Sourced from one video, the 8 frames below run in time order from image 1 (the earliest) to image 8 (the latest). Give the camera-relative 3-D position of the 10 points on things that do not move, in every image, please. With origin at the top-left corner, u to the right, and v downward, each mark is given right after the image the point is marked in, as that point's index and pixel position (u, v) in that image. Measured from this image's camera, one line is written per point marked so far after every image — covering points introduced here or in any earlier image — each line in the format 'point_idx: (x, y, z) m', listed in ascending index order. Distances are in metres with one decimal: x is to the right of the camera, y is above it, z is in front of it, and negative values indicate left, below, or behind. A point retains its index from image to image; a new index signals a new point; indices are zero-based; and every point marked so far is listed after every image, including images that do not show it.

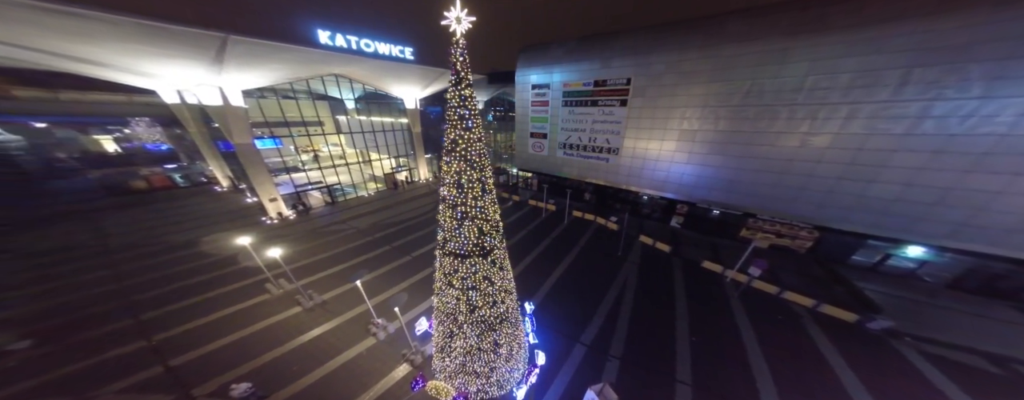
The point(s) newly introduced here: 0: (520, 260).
0: (+0.9, -3.2, +12.2) m
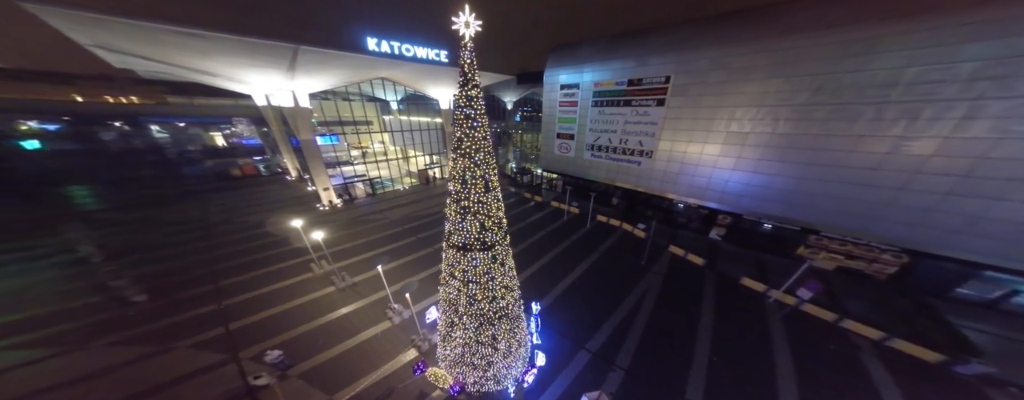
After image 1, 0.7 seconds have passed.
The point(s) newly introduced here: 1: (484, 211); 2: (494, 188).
0: (+1.7, -3.3, +12.1) m
1: (-0.4, -0.1, +3.3) m
2: (-0.2, +0.2, +3.3) m
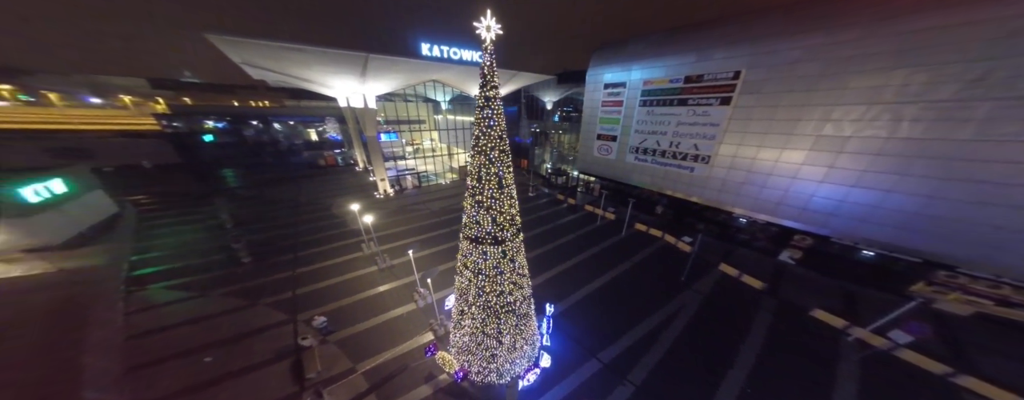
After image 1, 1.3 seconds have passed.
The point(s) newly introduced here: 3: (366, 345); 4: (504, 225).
0: (+3.0, -3.4, +11.8) m
1: (-0.3, -0.1, +3.4) m
2: (0.0, +0.2, +3.4) m
3: (-4.8, -4.7, +6.7) m
4: (-0.1, -0.4, +3.5) m
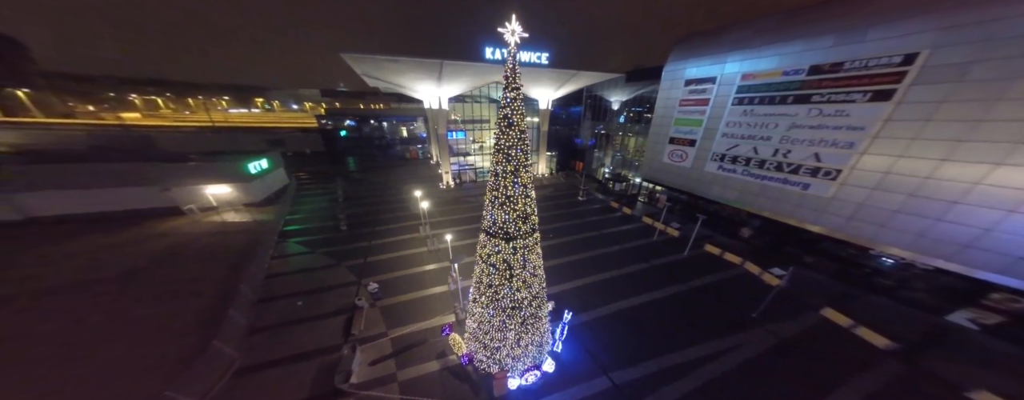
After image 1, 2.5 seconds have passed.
0: (+4.7, -3.7, +11.0) m
1: (0.0, 0.0, +3.5) m
2: (+0.2, +0.2, +3.5) m
3: (-4.1, -4.2, +7.8) m
4: (+0.1, -0.4, +3.6) m
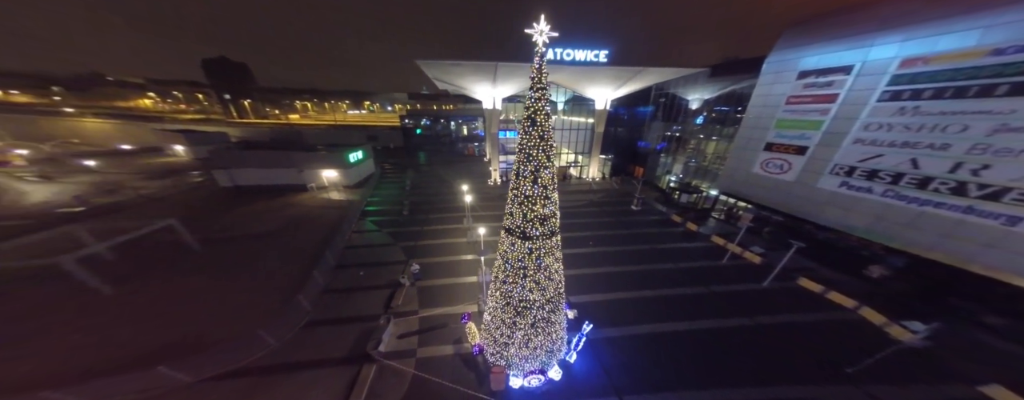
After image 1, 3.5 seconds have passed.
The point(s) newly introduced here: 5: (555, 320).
0: (+6.1, -4.2, +9.9) m
1: (+0.3, 0.0, +3.5) m
2: (+0.5, +0.2, +3.4) m
3: (-3.2, -3.9, +8.6) m
4: (+0.4, -0.4, +3.6) m
5: (+0.8, -2.4, +4.3) m
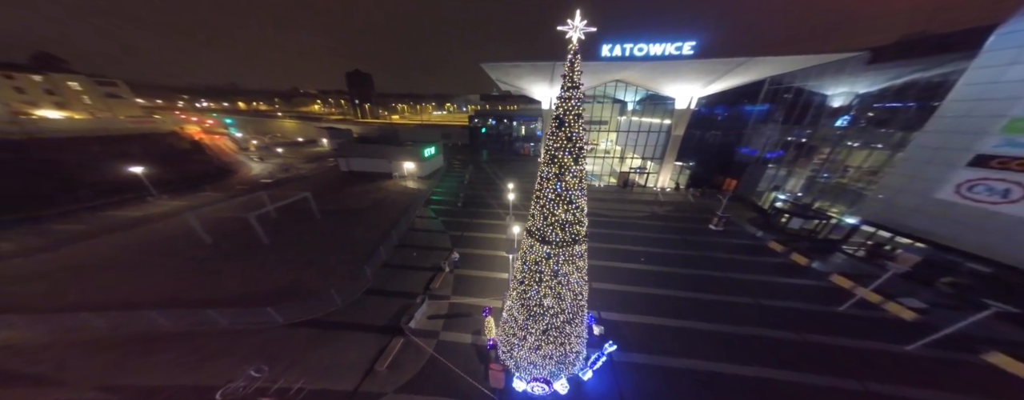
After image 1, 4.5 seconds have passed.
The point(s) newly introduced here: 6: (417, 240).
0: (+7.3, -4.8, +8.4) m
1: (+0.6, -0.1, +3.4) m
2: (+0.8, +0.1, +3.3) m
3: (-1.9, -3.7, +9.2) m
4: (+0.7, -0.5, +3.5) m
5: (+1.1, -2.5, +4.1) m
6: (-6.2, -2.5, +13.2) m
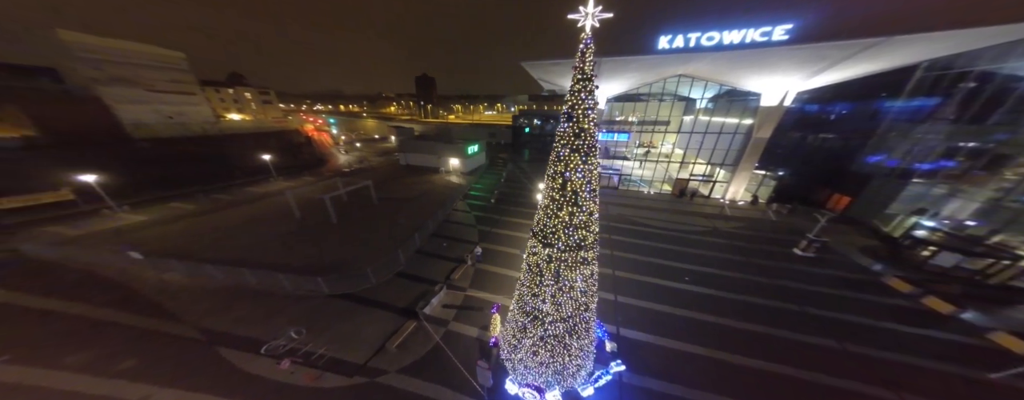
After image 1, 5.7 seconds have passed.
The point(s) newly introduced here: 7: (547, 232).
0: (+7.8, -5.4, +6.9) m
1: (+0.6, -0.2, +3.2) m
2: (+0.8, +0.1, +3.0) m
3: (-1.1, -3.6, +9.3) m
4: (+0.7, -0.5, +3.2) m
5: (+1.1, -2.6, +3.8) m
6: (-4.5, -2.1, +14.0) m
7: (+0.5, -0.5, +3.3) m
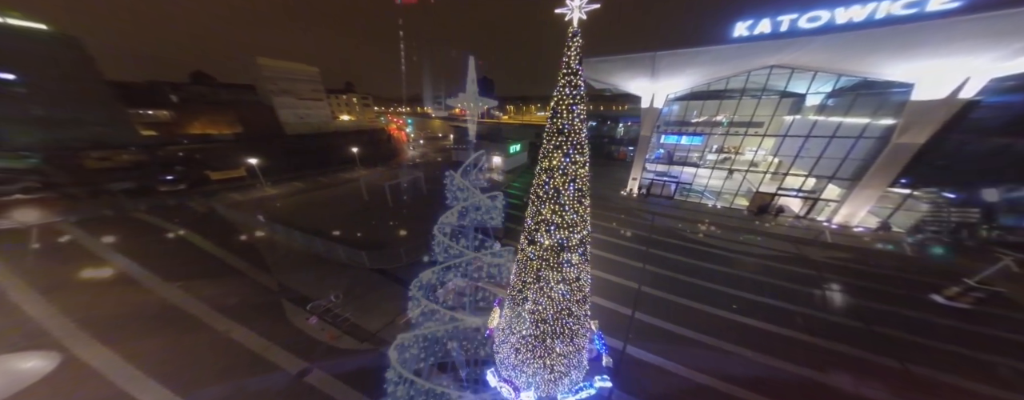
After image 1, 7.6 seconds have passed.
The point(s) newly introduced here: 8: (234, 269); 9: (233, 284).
0: (+7.7, -5.9, +5.5) m
1: (+0.4, -0.2, +3.1) m
2: (+0.6, 0.0, +2.9) m
3: (-0.4, -3.5, +9.5) m
4: (+0.5, -0.6, +3.1) m
5: (+0.8, -2.7, +3.6) m
6: (-2.7, -1.8, +14.8) m
7: (+0.3, -0.6, +3.3) m
8: (-13.3, -3.3, +10.1) m
9: (-12.0, -3.6, +9.1) m
